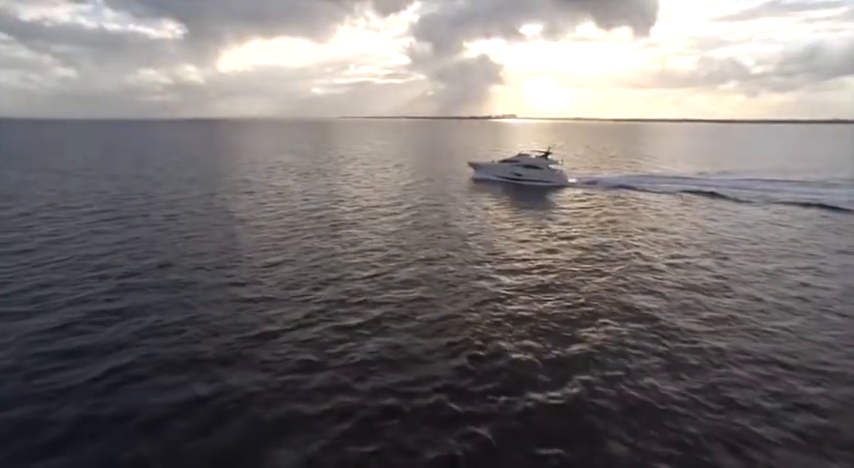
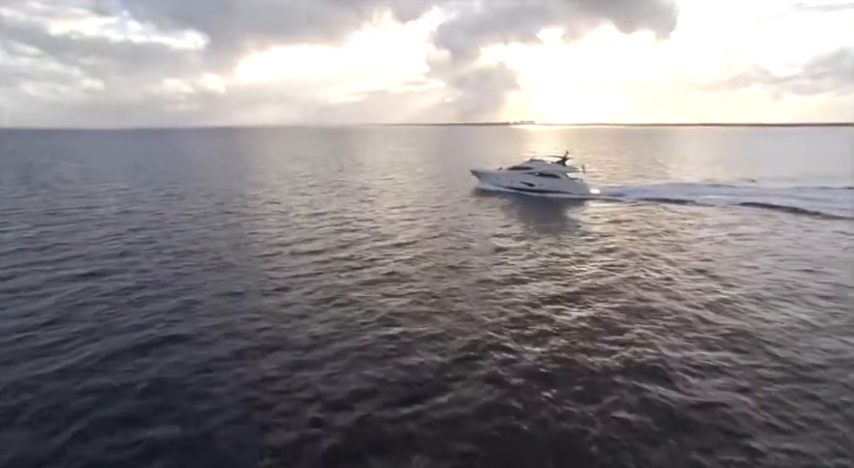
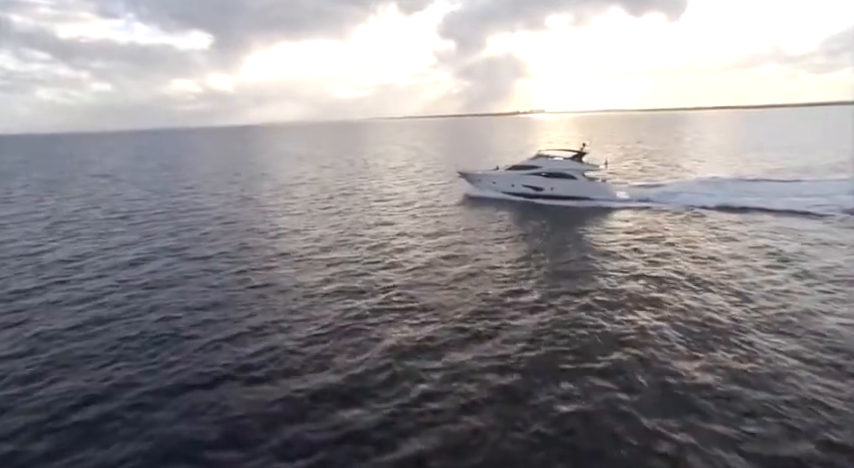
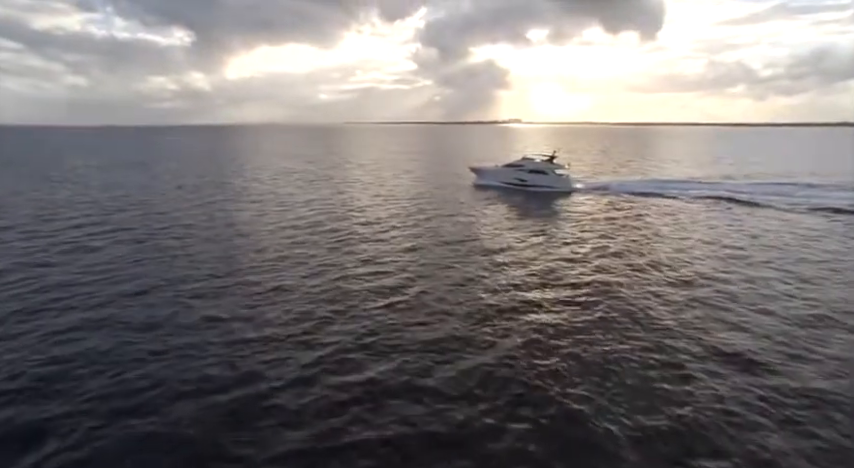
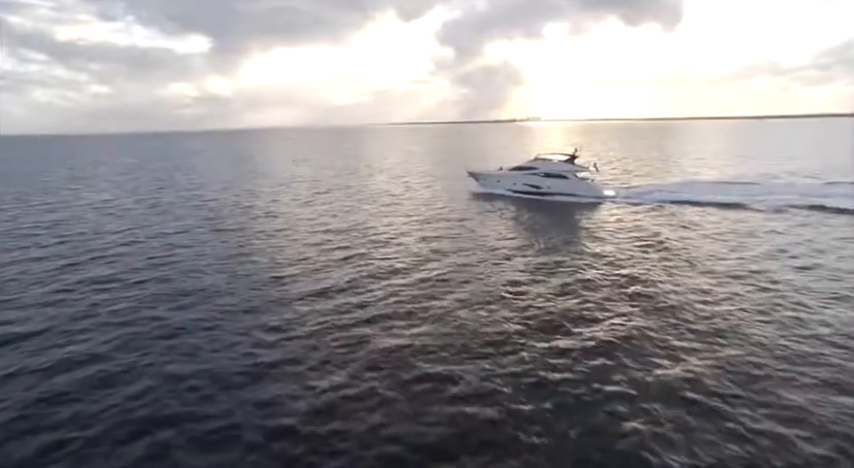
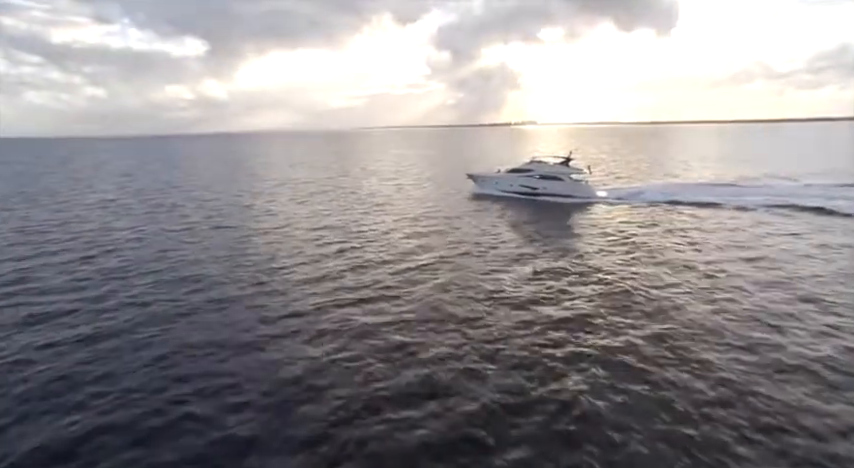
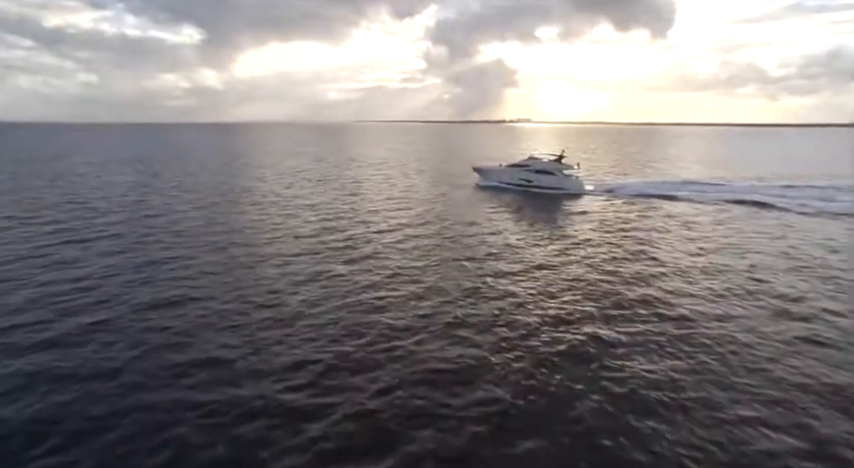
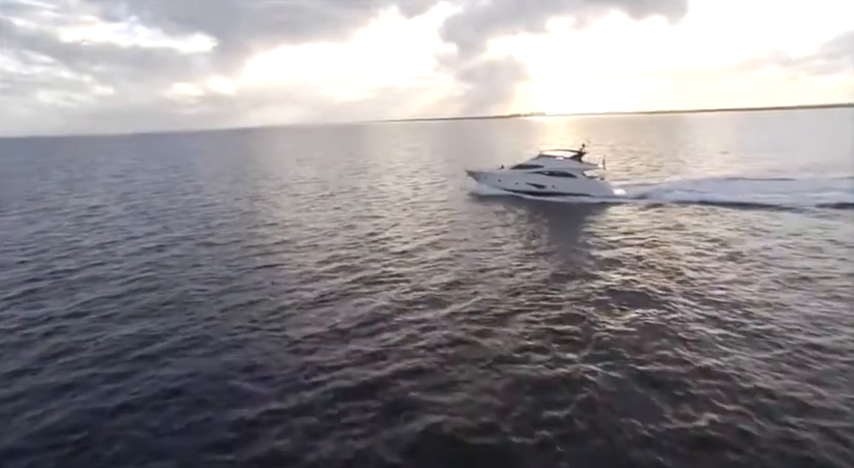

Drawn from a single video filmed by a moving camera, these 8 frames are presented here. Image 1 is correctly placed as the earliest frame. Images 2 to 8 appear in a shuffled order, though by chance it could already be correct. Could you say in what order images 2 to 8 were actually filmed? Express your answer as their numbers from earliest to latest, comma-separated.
4, 7, 2, 6, 5, 8, 3
